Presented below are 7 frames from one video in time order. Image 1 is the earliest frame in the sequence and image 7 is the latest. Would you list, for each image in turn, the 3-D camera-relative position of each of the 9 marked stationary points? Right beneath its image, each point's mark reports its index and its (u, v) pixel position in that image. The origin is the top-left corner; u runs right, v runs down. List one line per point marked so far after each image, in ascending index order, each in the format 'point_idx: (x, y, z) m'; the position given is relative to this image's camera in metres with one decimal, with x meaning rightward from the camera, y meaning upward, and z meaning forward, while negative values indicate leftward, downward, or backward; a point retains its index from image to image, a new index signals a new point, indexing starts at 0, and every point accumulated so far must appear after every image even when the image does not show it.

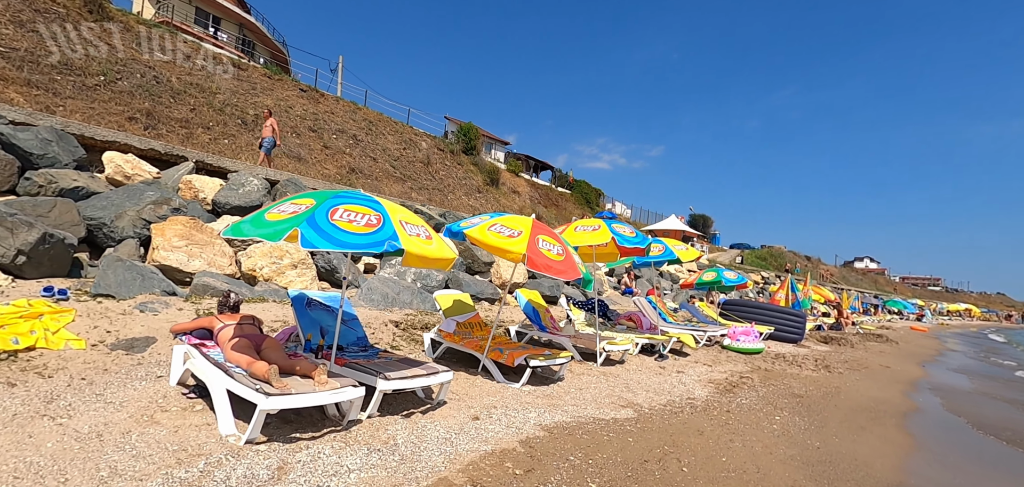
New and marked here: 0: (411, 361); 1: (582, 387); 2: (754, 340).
0: (-0.9, -1.1, +4.4) m
1: (+0.8, -1.7, +5.7) m
2: (+5.4, -2.2, +10.7) m
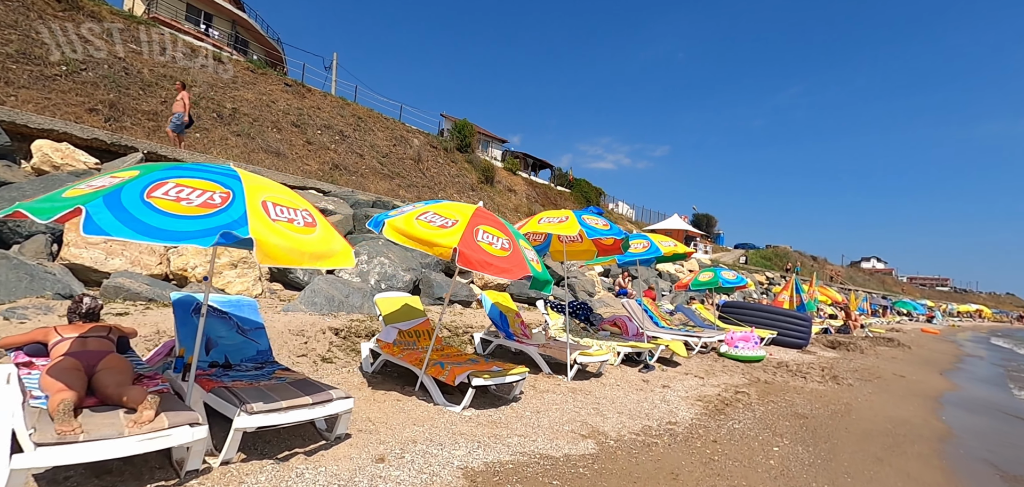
0: (-1.5, -1.0, +3.5) m
1: (+0.3, -1.7, +4.7) m
2: (+4.9, -2.1, +9.7) m
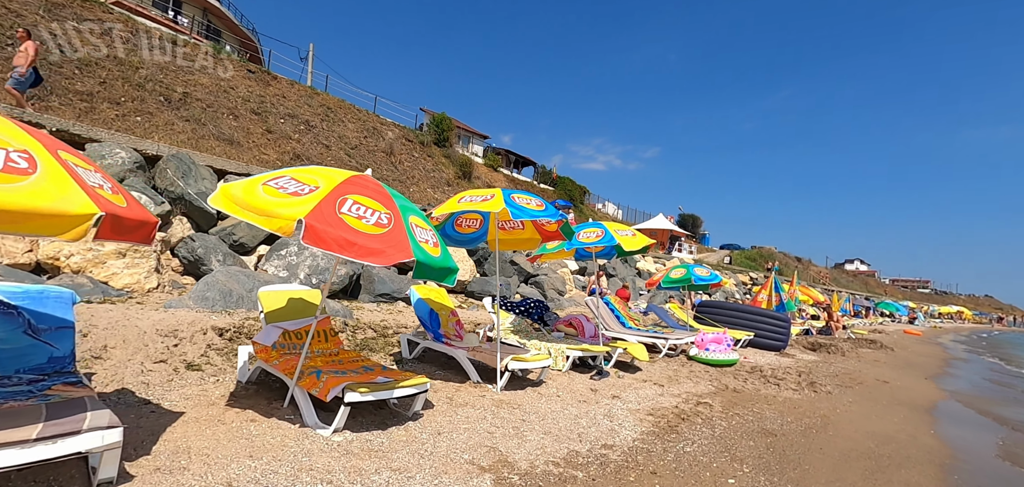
0: (-2.3, -0.9, +2.5) m
1: (-0.6, -1.5, +3.8) m
2: (+4.0, -2.0, +8.9) m
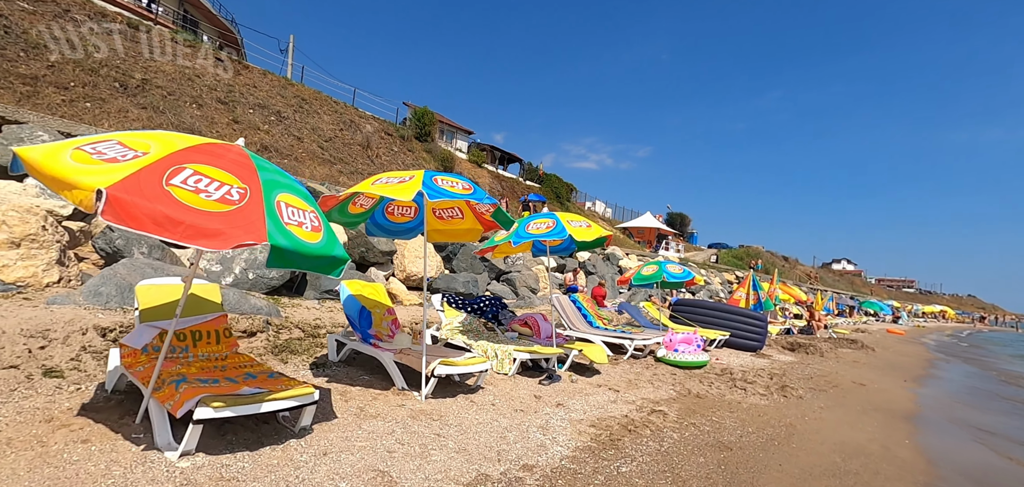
0: (-2.9, -0.7, +1.9) m
1: (-1.2, -1.4, +3.2) m
2: (+3.2, -1.9, +8.4) m
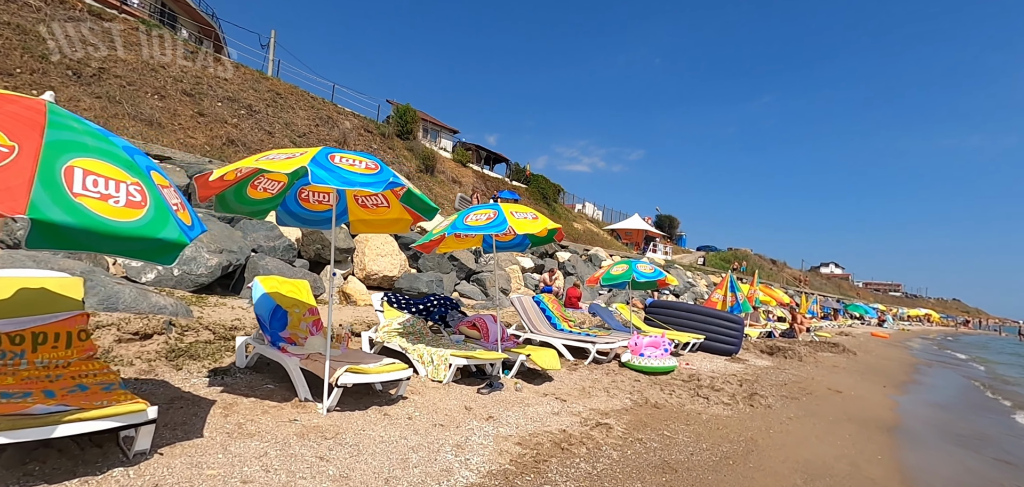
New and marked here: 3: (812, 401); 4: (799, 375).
0: (-3.5, -0.6, +1.2) m
1: (-1.9, -1.3, +2.6) m
2: (+2.5, -1.8, +7.8) m
3: (+4.5, -2.3, +7.1) m
4: (+5.5, -2.5, +9.2) m
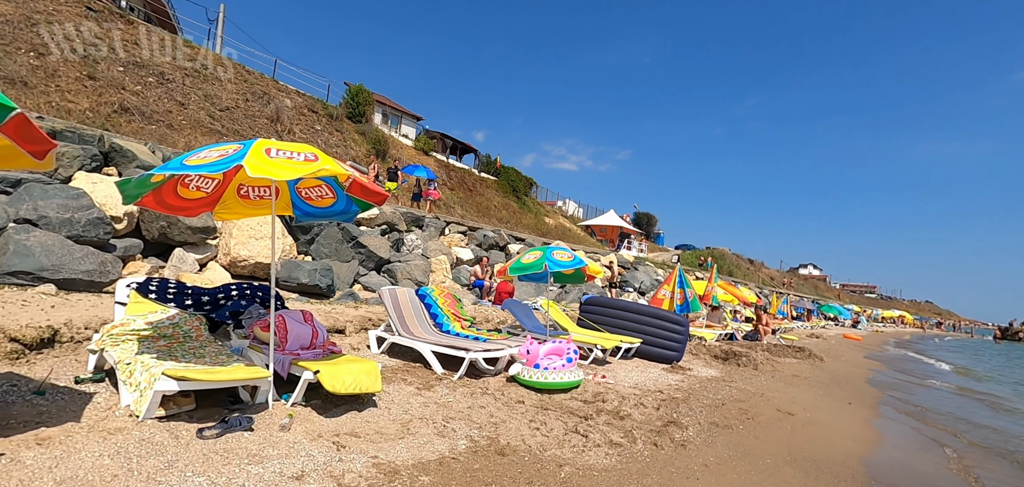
0: (-5.1, -0.3, -0.9) m
1: (-3.5, -1.0, +0.6) m
2: (+0.6, -1.5, +6.0) m
3: (+2.7, -2.1, +5.3) m
4: (+3.7, -2.3, +7.4) m
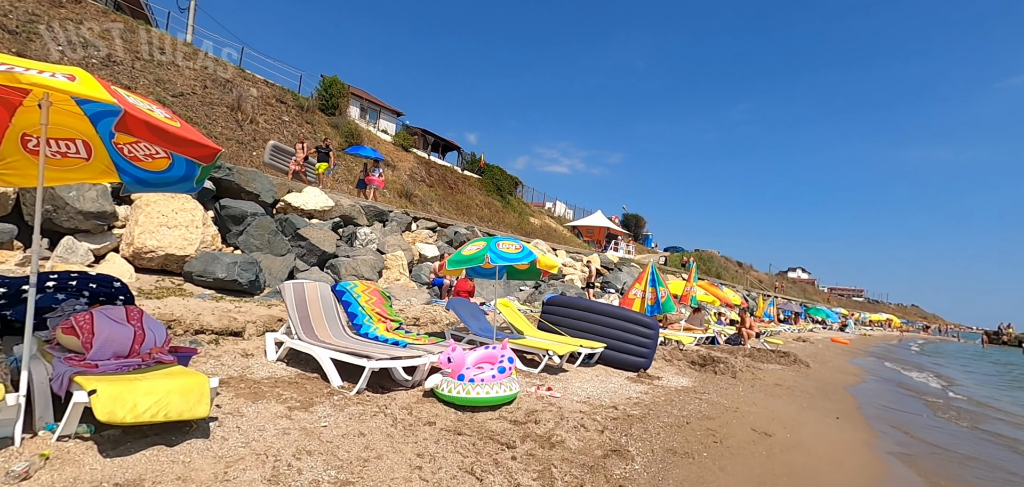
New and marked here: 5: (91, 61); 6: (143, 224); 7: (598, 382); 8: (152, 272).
0: (-5.9, 0.0, -2.0) m
1: (-4.3, -0.7, -0.6) m
2: (-0.2, -1.4, +4.9) m
3: (+1.8, -1.9, +4.3) m
4: (+2.8, -2.1, +6.4) m
5: (-14.5, +6.3, +16.6) m
6: (-6.2, +0.3, +8.0) m
7: (+1.2, -1.9, +6.8) m
8: (-6.1, -0.5, +8.1) m
